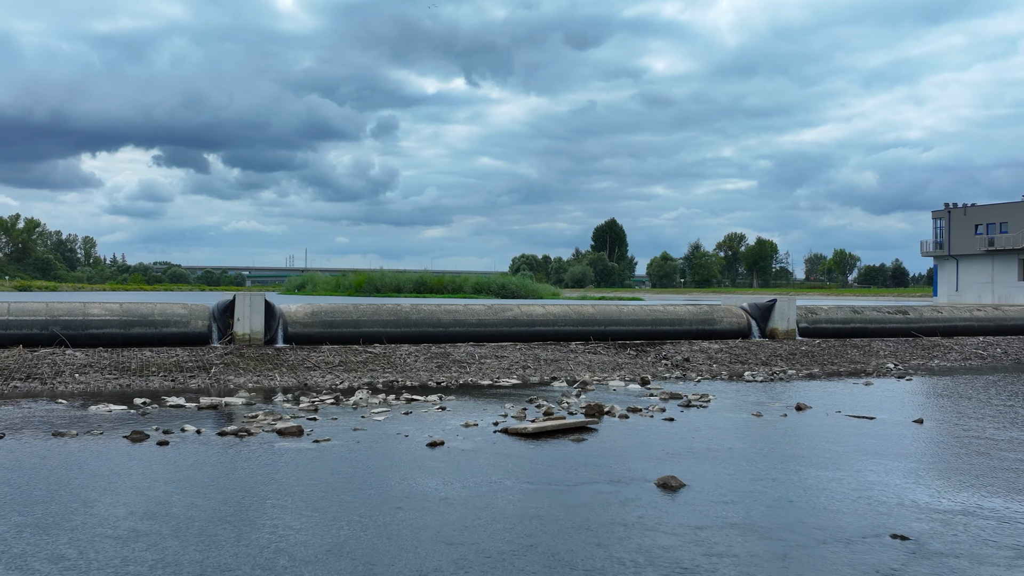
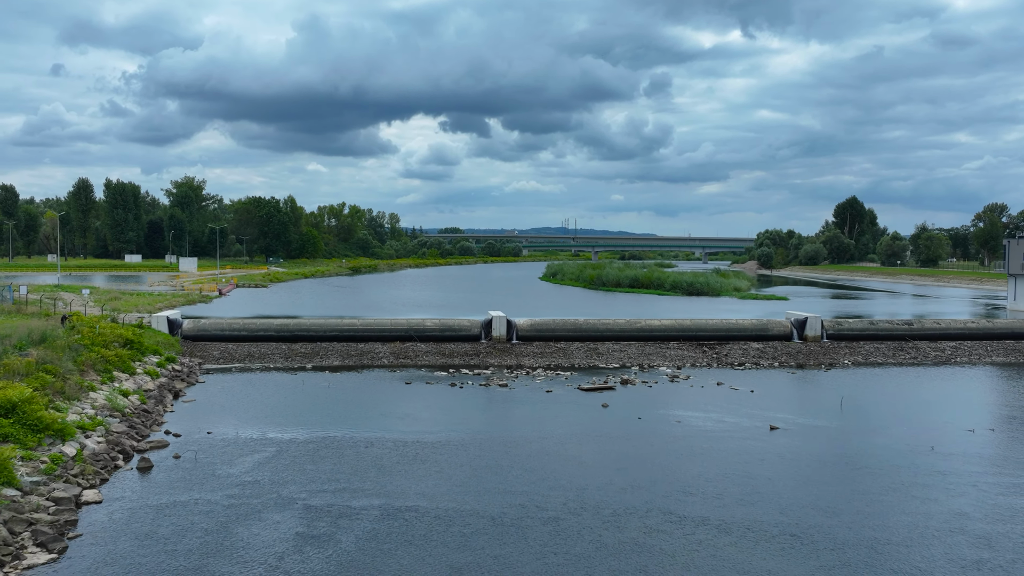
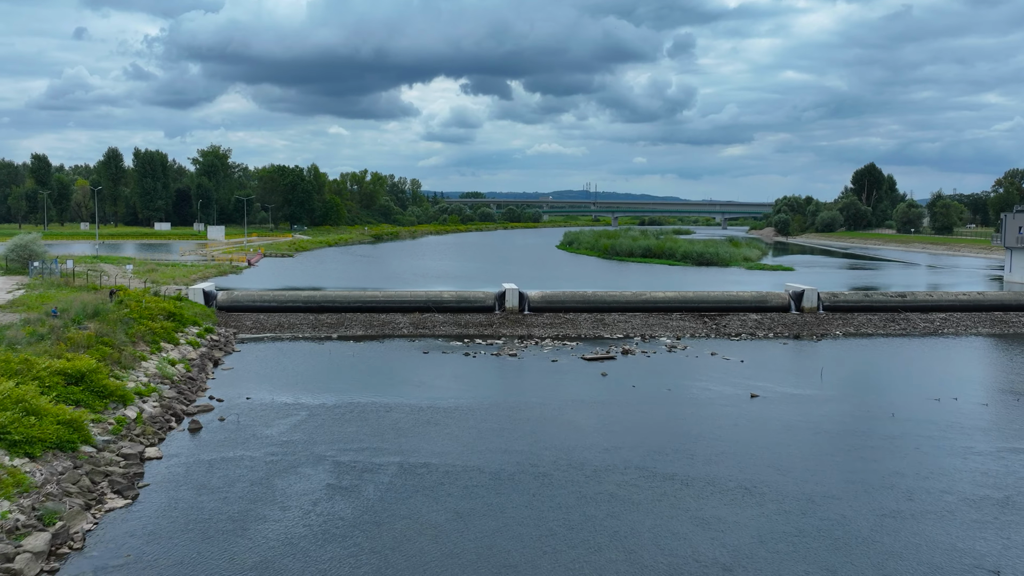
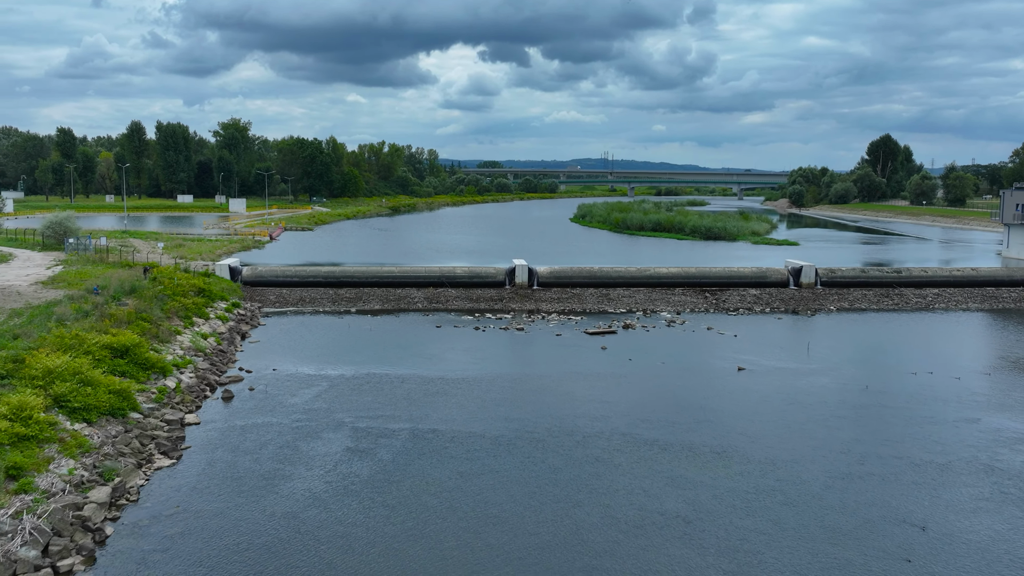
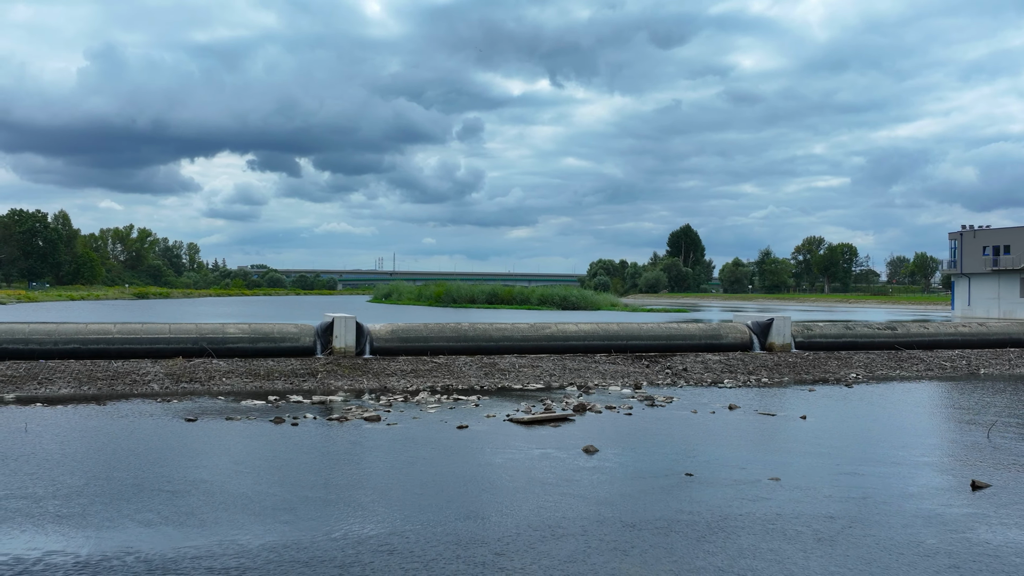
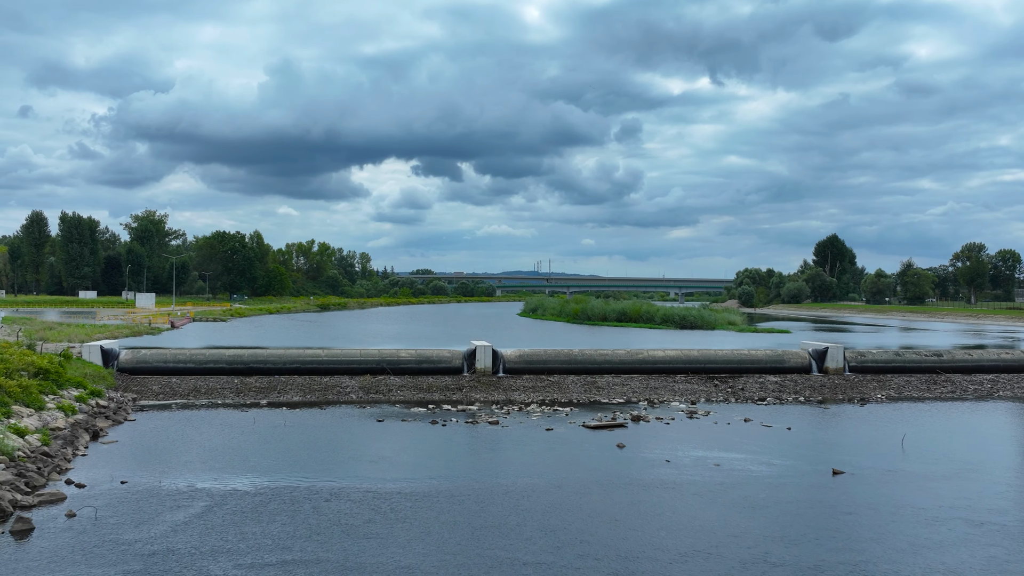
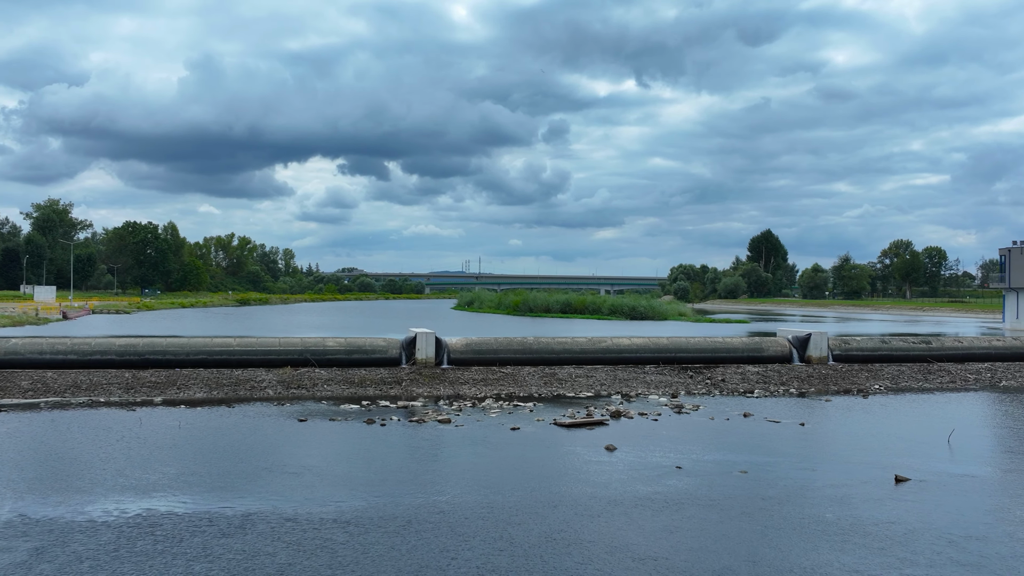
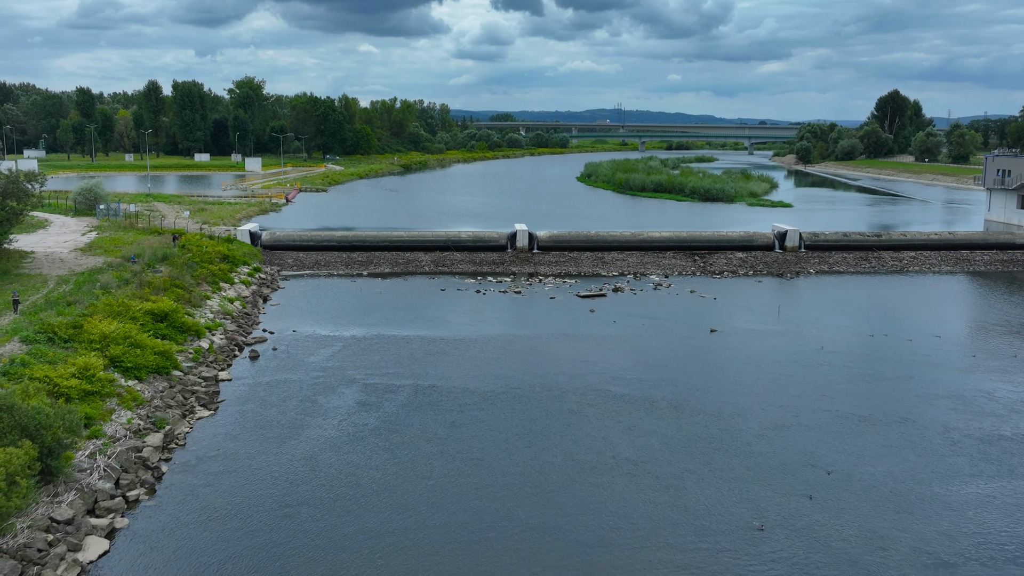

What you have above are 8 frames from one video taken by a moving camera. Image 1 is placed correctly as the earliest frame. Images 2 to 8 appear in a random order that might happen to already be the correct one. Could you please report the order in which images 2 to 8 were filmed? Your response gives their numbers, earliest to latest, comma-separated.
5, 7, 6, 2, 3, 4, 8
